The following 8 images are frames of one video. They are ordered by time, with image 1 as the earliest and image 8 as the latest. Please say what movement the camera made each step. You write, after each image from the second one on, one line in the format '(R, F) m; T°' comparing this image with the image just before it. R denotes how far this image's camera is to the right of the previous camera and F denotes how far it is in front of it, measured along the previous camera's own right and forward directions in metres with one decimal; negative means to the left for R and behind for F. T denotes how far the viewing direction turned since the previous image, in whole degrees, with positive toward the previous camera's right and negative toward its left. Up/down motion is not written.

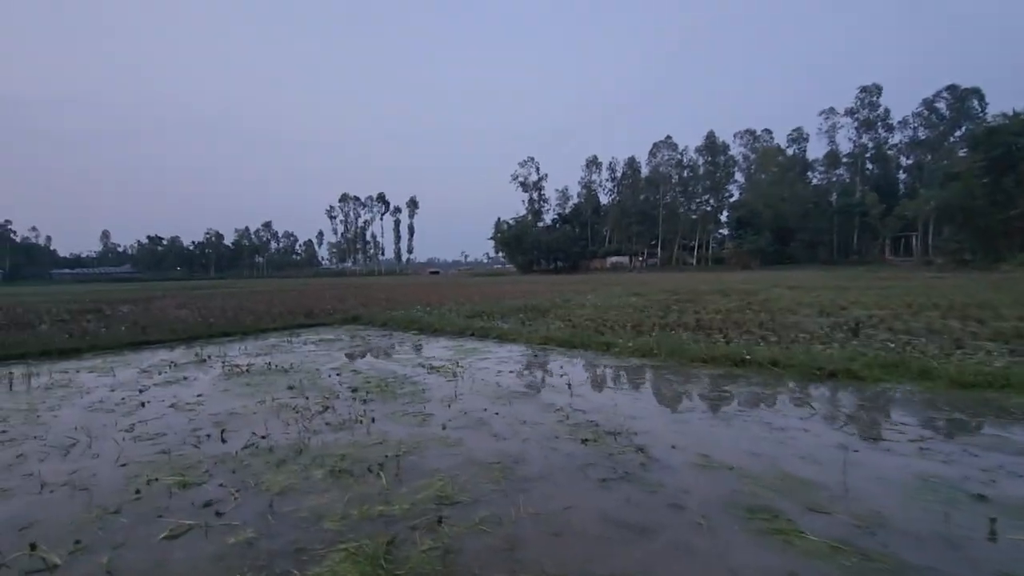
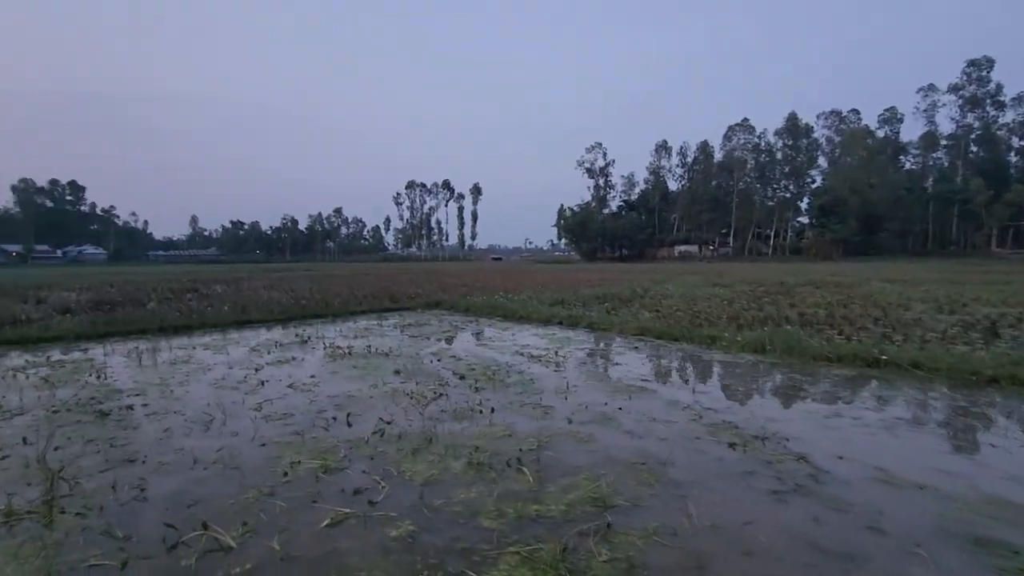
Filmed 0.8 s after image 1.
(-0.8, +0.3) m; -6°
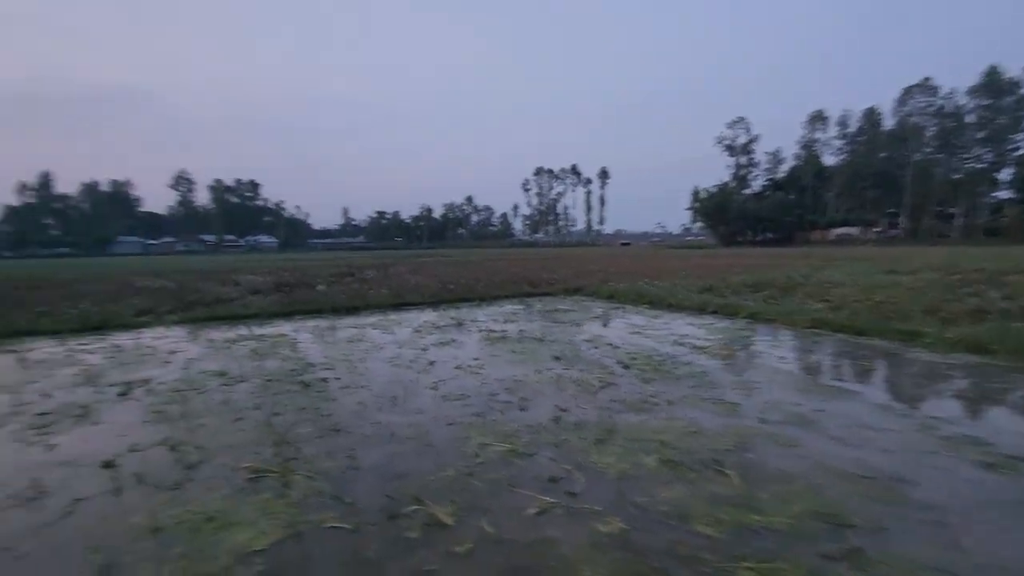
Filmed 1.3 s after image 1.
(-0.6, +0.1) m; -13°
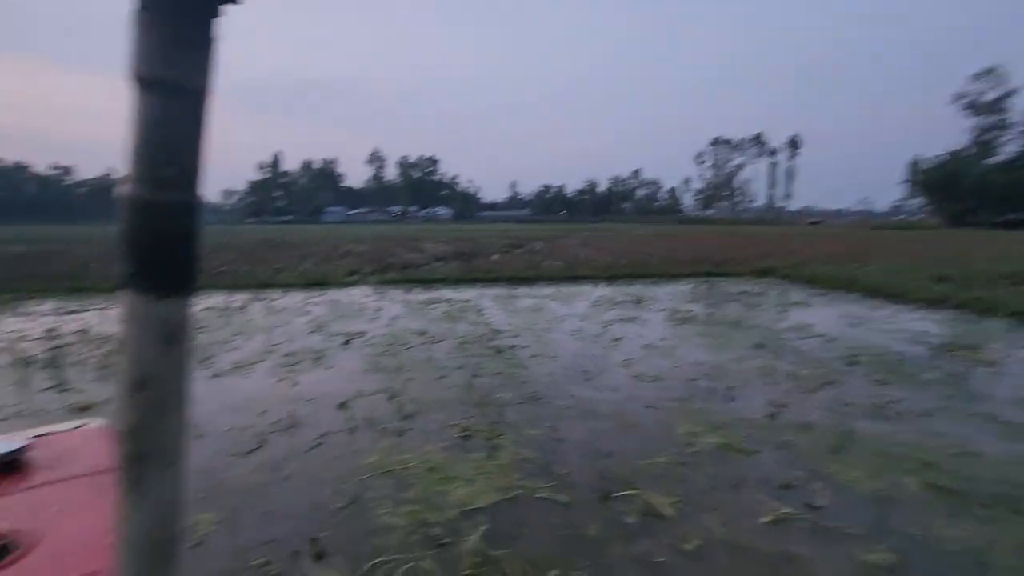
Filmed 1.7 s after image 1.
(-0.5, +0.2) m; -17°
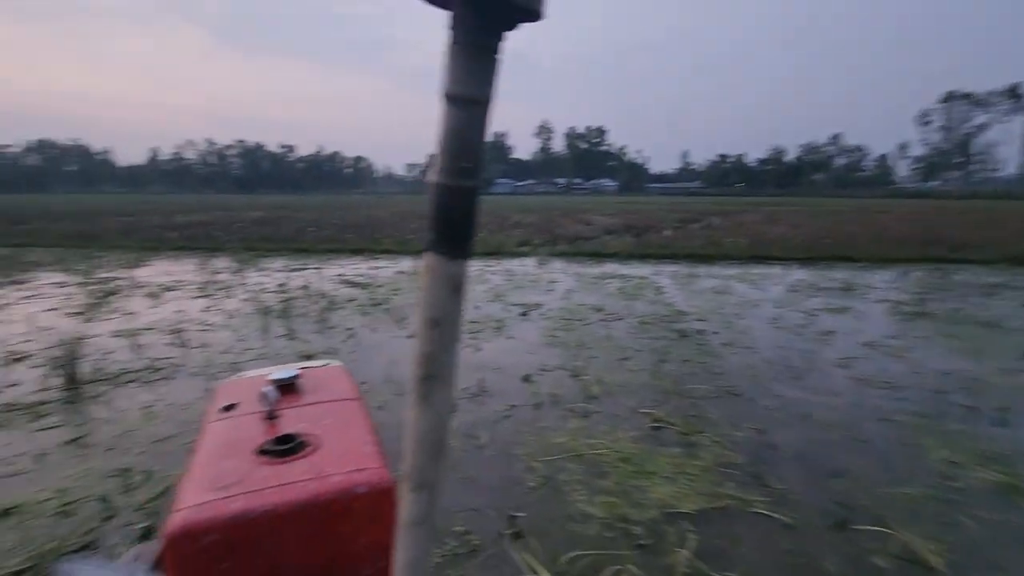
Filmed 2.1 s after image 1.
(-0.3, +0.2) m; -17°
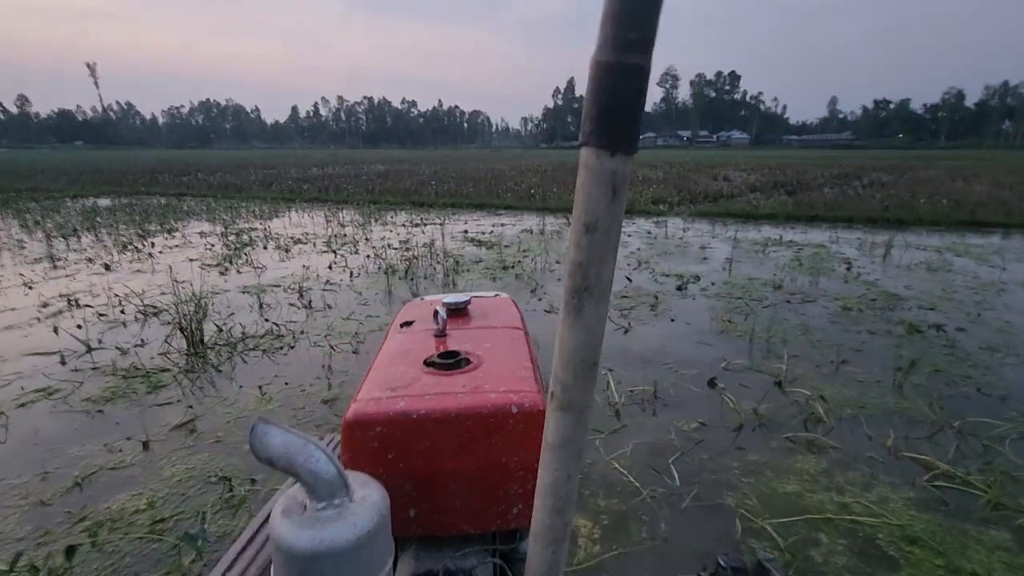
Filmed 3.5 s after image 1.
(-0.5, +1.1) m; -12°
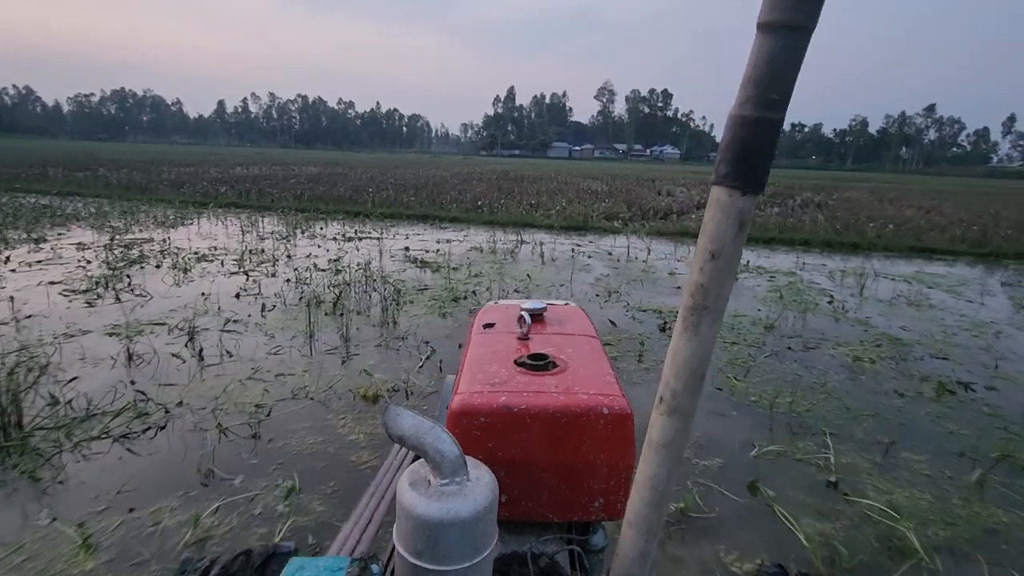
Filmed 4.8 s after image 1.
(-0.2, +1.1) m; +7°
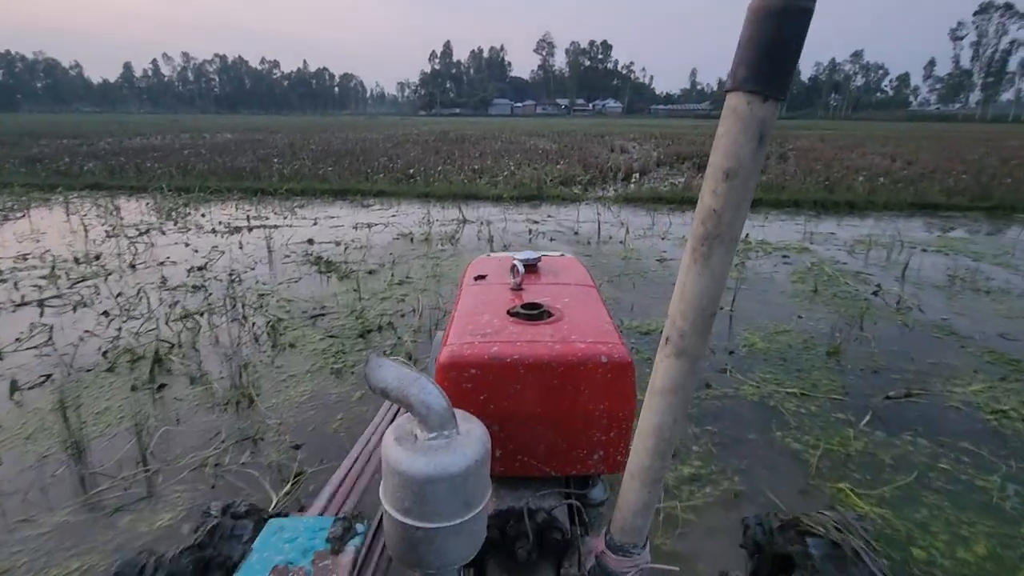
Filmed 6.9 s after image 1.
(+0.1, +2.1) m; +5°
